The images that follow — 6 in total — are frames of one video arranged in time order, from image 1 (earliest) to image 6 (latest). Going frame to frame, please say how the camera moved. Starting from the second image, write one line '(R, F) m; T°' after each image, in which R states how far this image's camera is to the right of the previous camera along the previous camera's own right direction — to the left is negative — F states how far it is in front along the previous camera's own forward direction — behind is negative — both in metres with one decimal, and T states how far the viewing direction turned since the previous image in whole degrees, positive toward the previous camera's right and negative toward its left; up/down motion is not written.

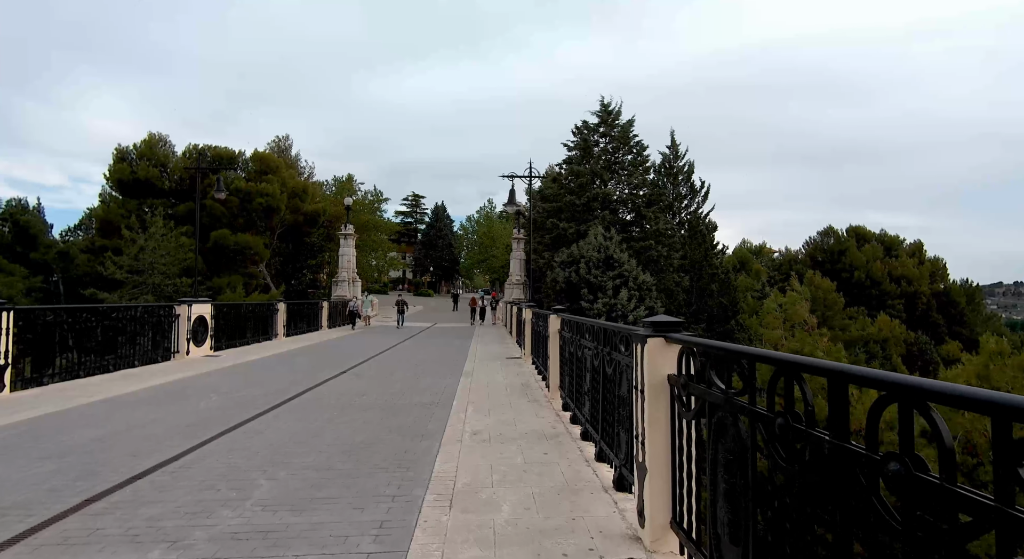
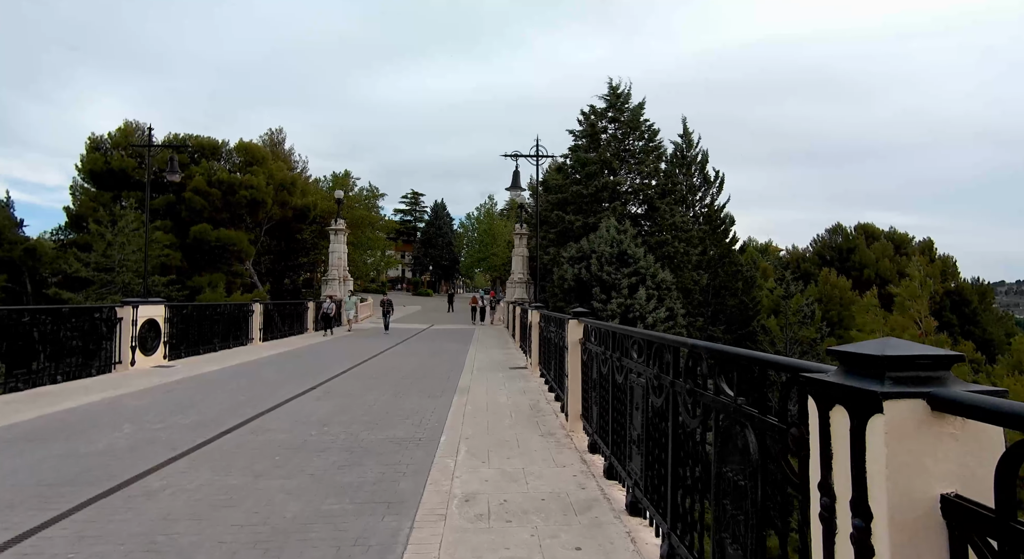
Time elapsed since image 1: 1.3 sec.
(-0.1, +2.1) m; 0°
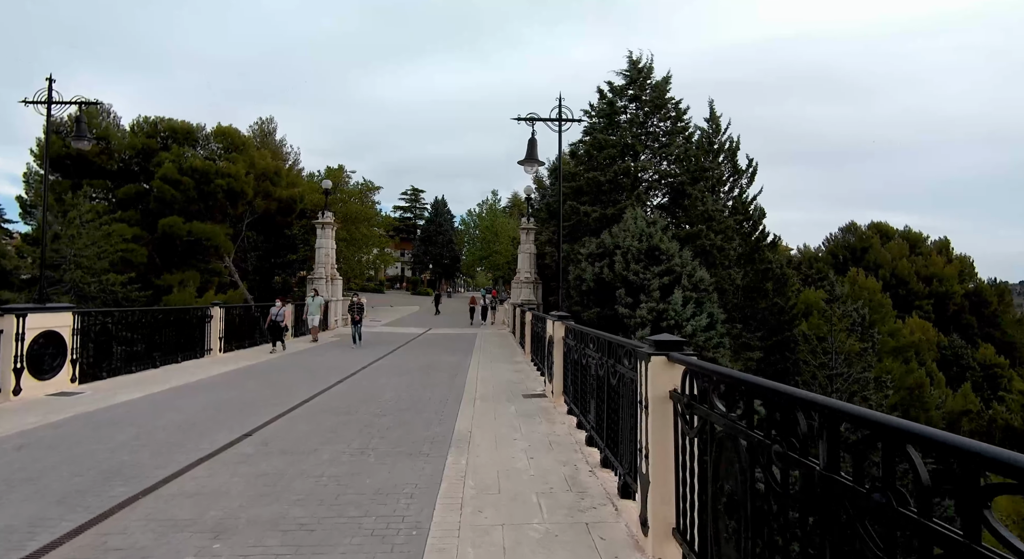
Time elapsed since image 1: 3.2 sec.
(-0.2, +2.9) m; 0°
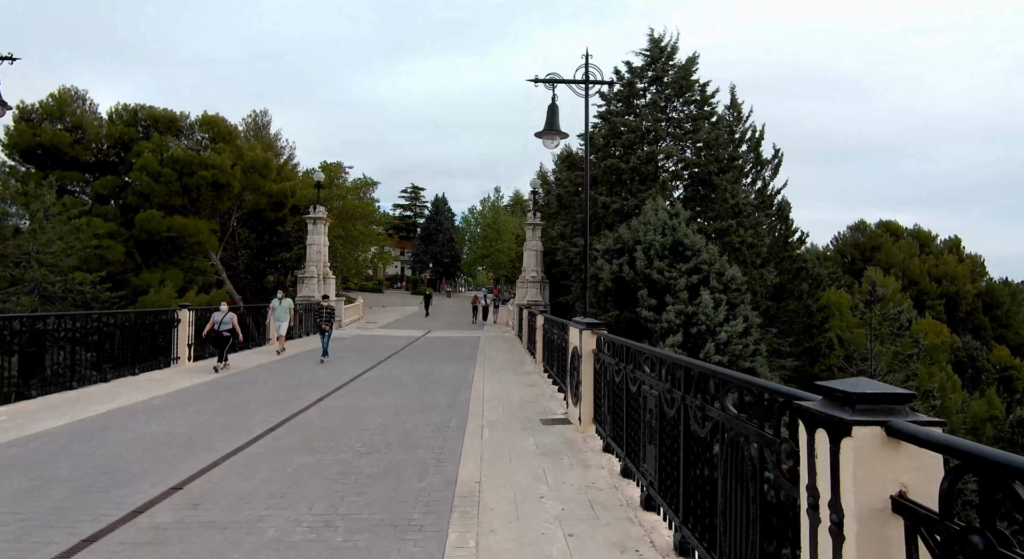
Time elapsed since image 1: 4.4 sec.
(-0.2, +1.8) m; 0°
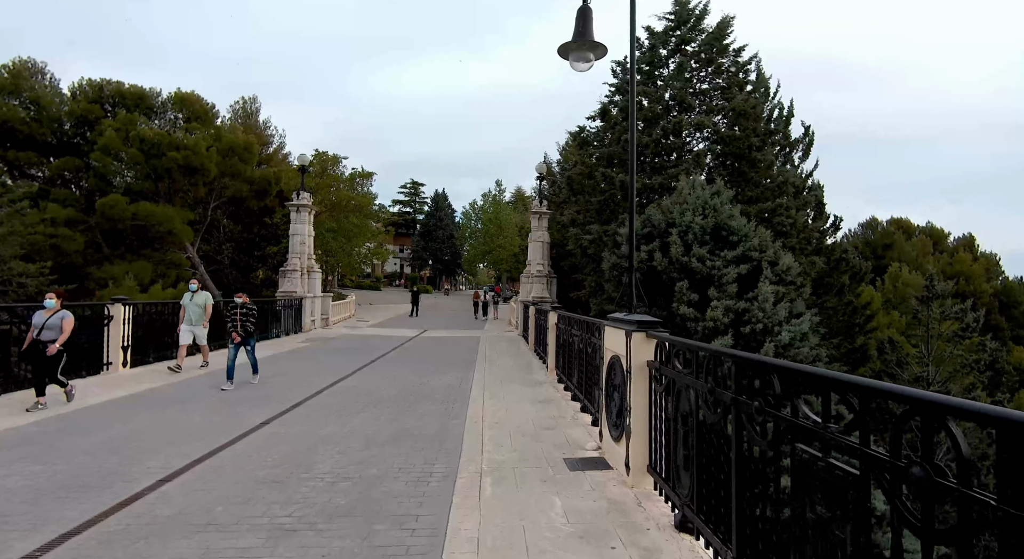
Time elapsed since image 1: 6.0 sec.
(-0.1, +2.4) m; 0°
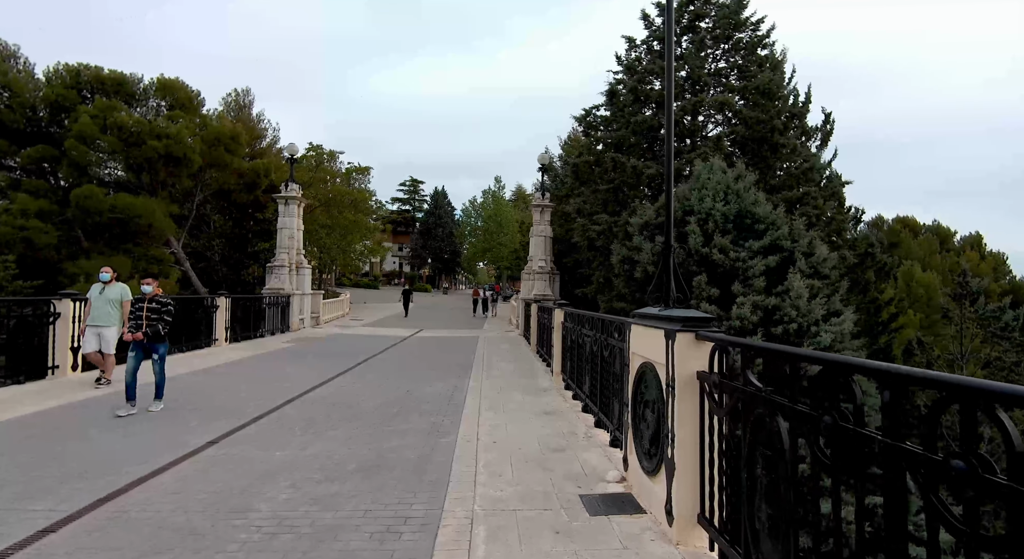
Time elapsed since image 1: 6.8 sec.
(0.0, +1.2) m; 0°
